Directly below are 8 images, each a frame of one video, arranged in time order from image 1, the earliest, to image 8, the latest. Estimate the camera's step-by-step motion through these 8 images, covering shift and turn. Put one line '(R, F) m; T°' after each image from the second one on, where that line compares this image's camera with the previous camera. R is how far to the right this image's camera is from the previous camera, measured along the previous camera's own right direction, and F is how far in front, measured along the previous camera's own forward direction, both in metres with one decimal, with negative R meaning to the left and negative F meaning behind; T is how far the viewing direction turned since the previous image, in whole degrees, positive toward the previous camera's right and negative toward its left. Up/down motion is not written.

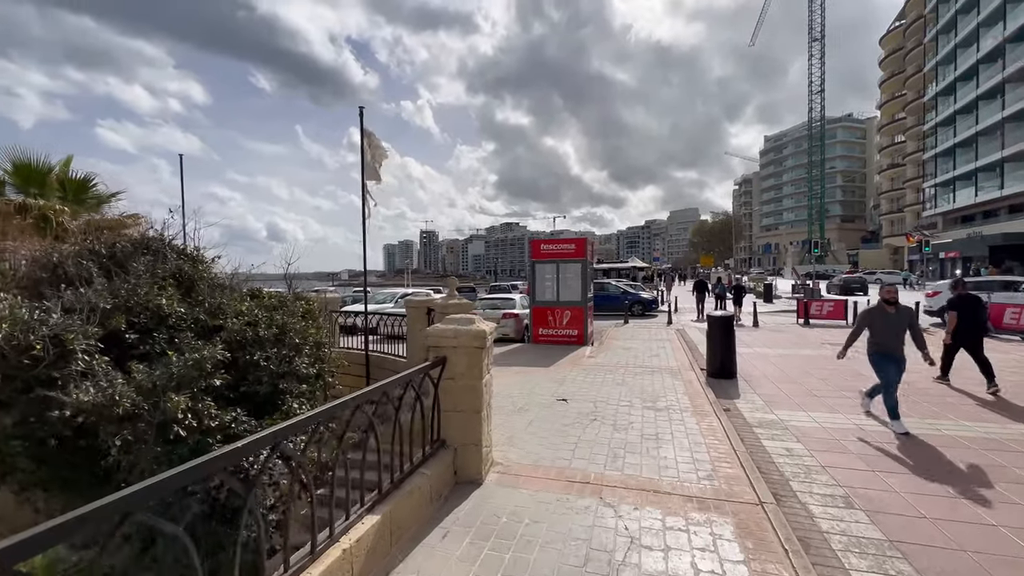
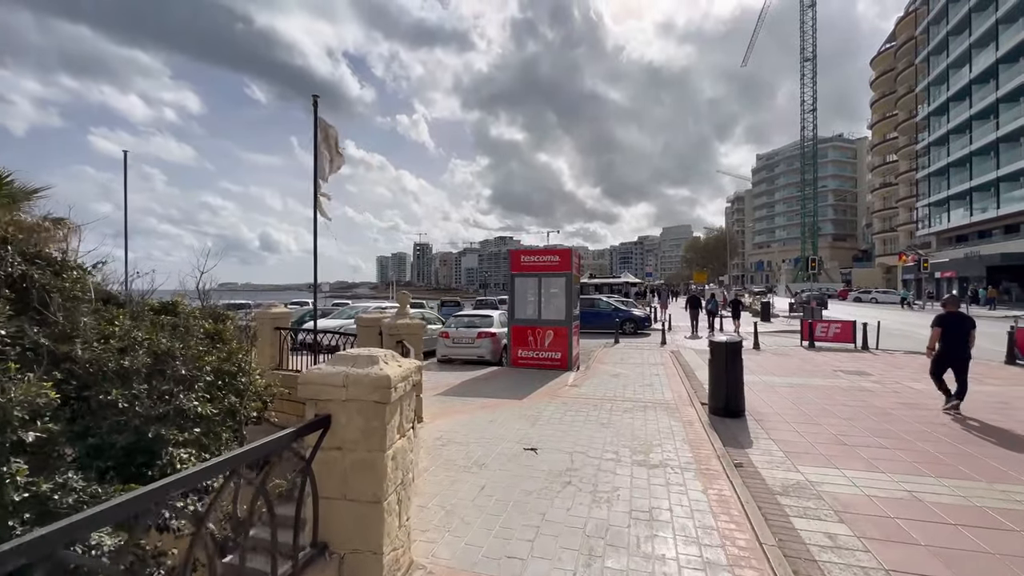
(+0.4, +1.4) m; +1°
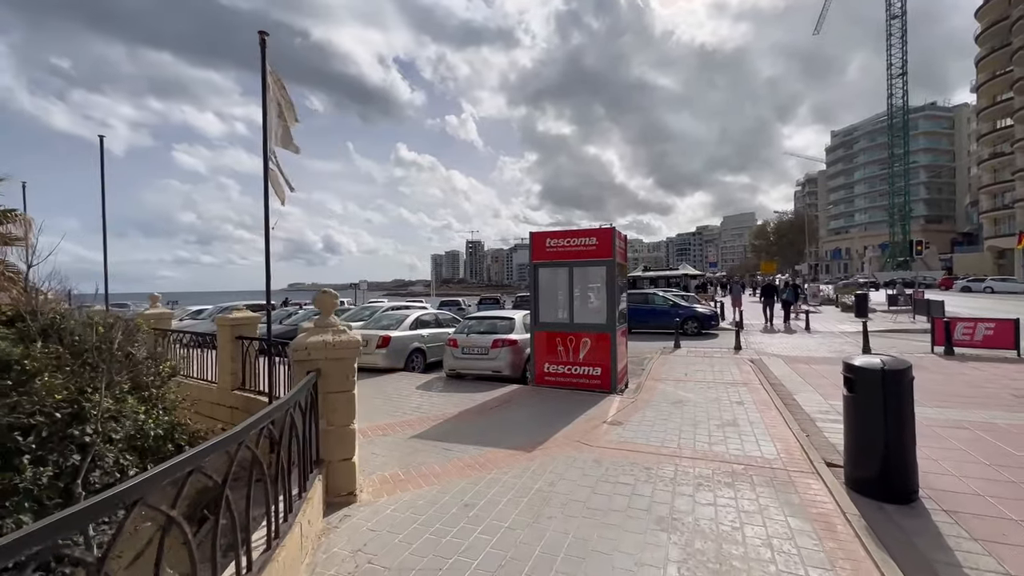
(+0.6, +2.7) m; -7°
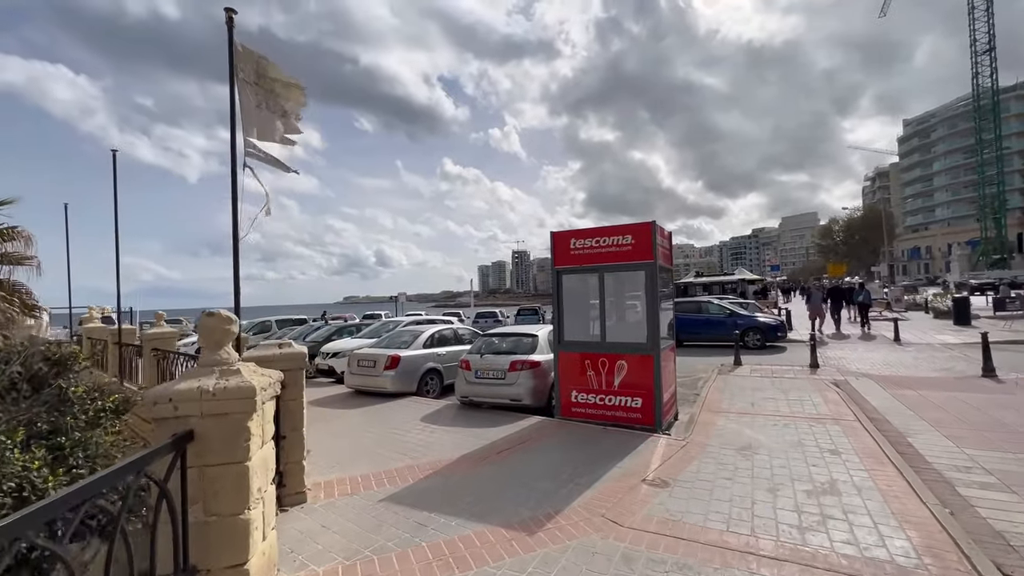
(+0.4, +1.5) m; -6°
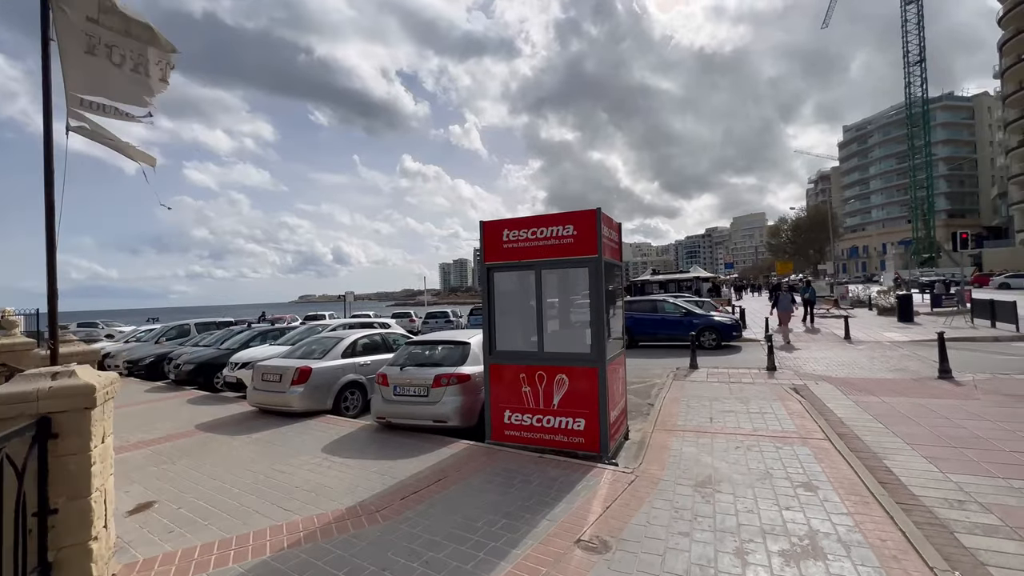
(+0.5, +1.1) m; +5°
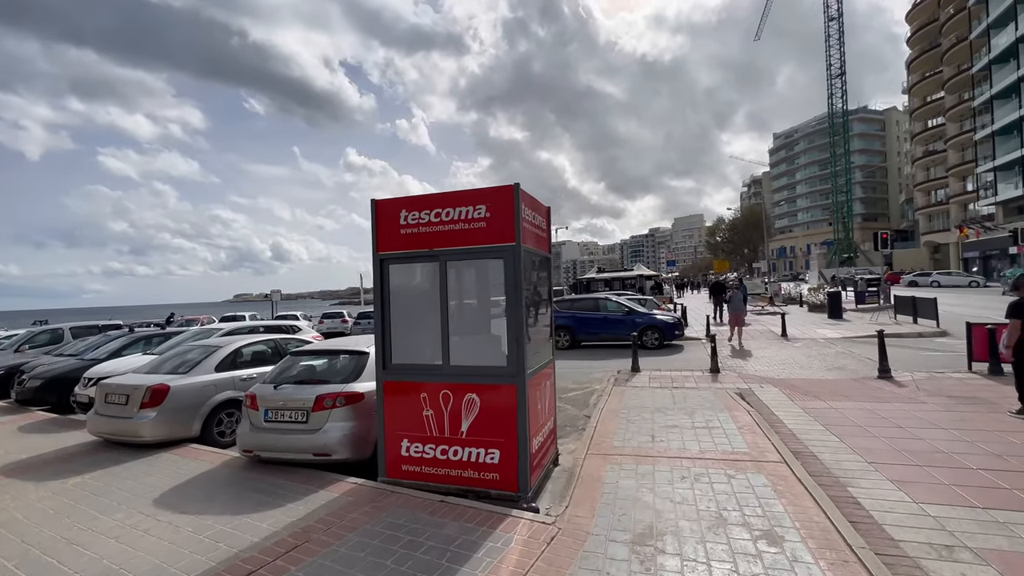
(+0.5, +1.2) m; +6°
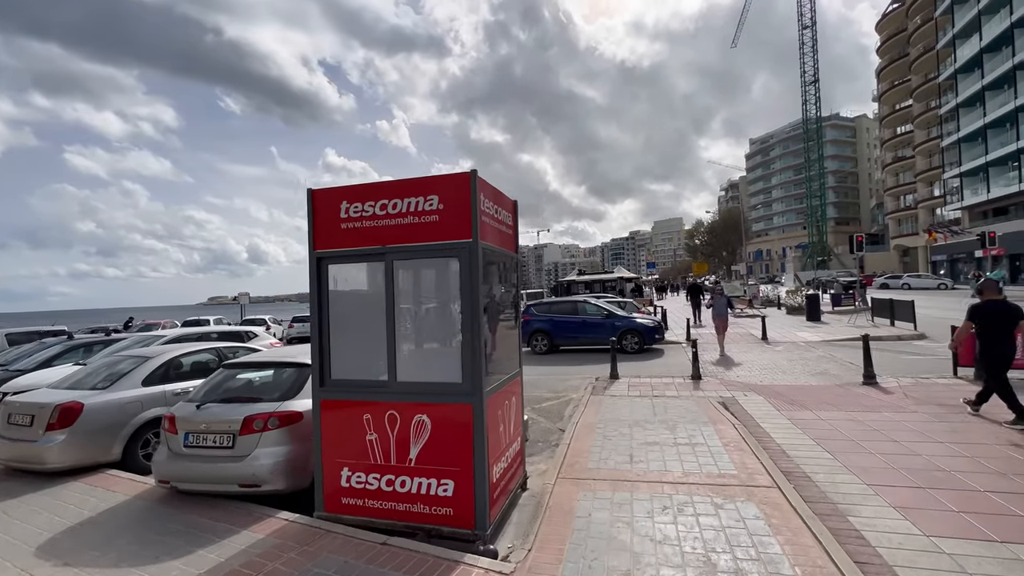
(+0.2, +0.6) m; +2°
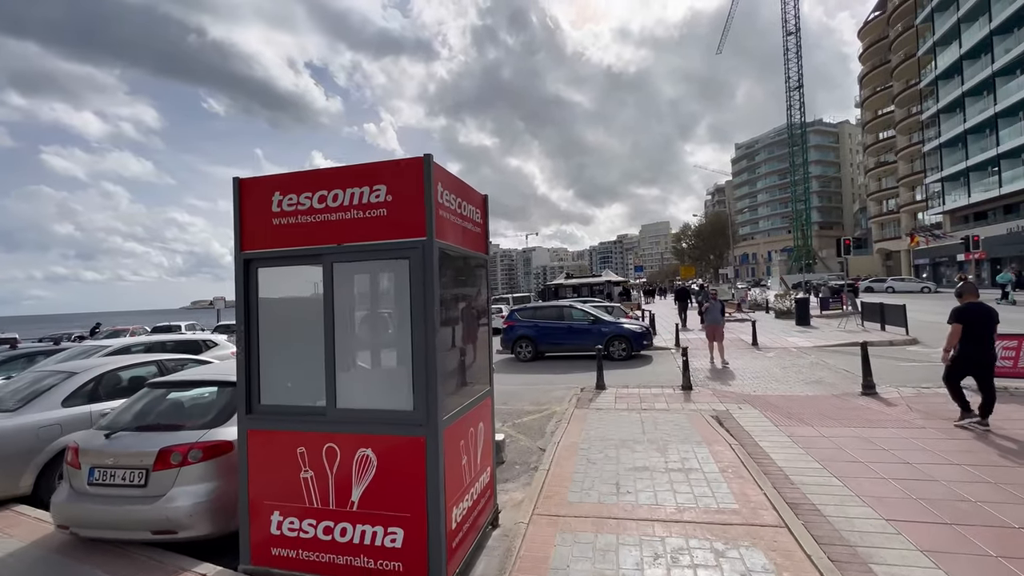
(+0.2, +0.6) m; +1°
